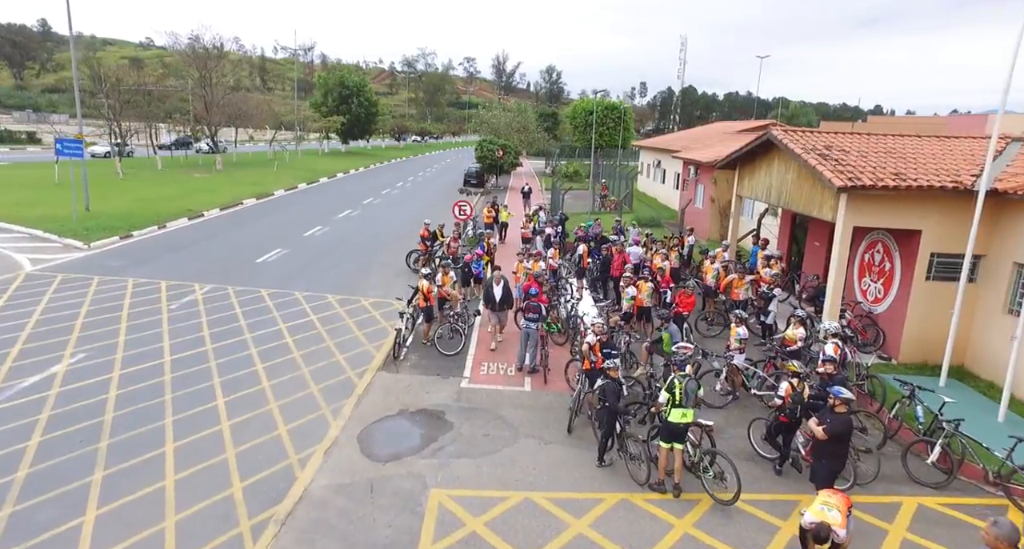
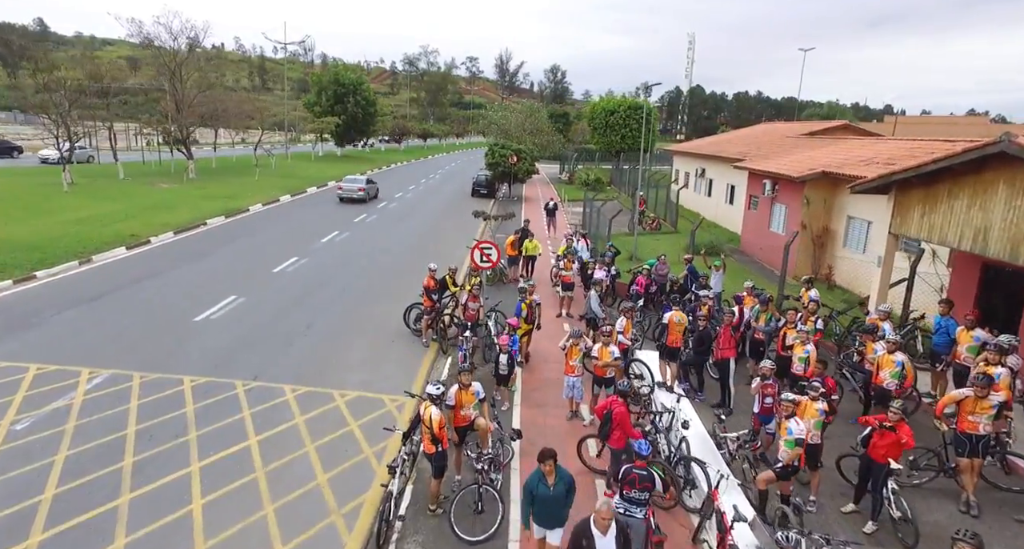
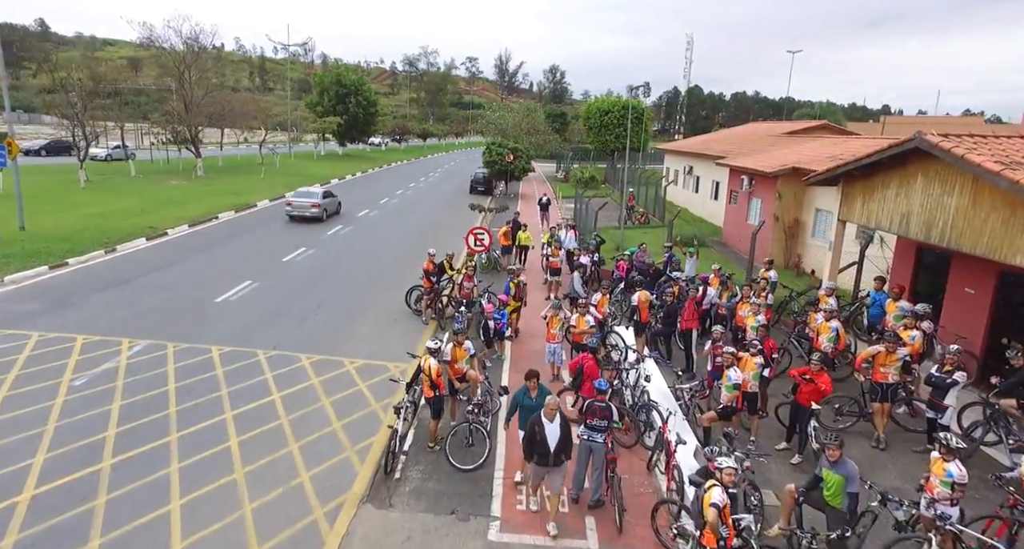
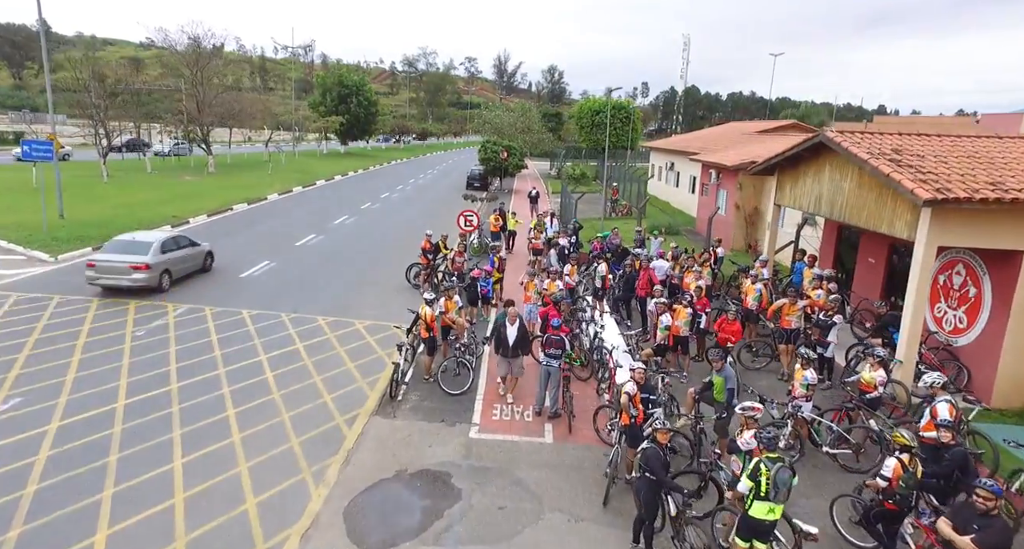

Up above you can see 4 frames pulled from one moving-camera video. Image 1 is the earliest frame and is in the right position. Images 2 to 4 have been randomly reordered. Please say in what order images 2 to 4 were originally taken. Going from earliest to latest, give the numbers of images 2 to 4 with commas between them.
4, 3, 2
